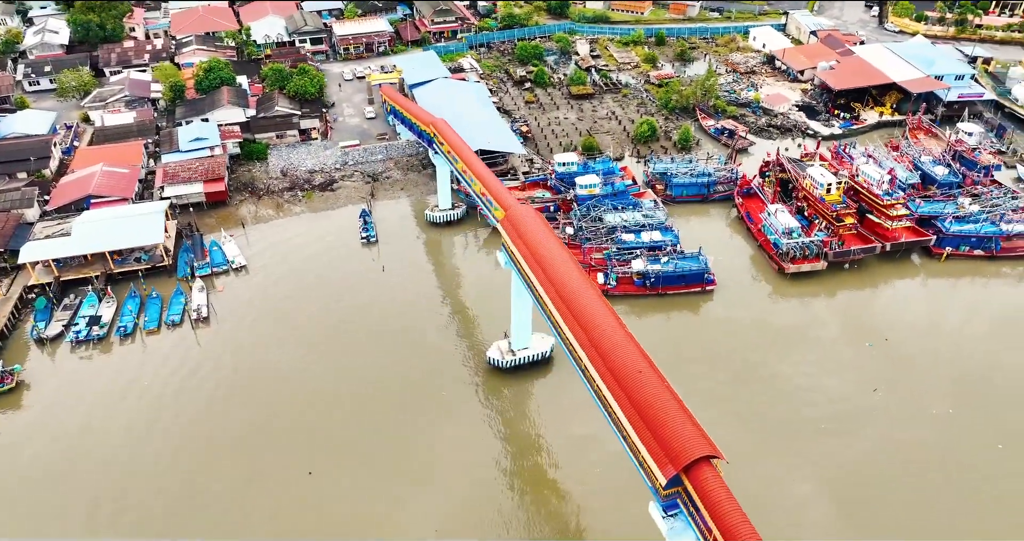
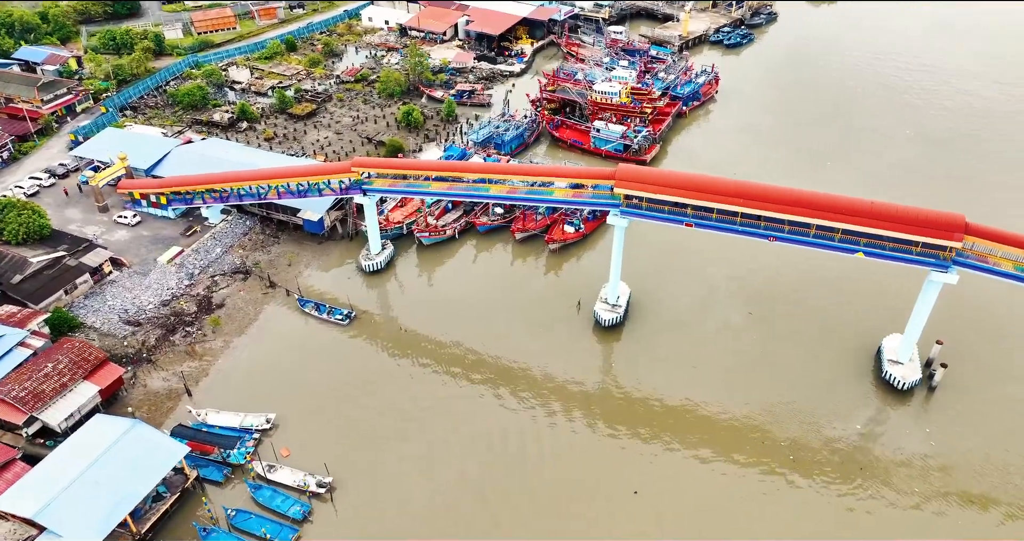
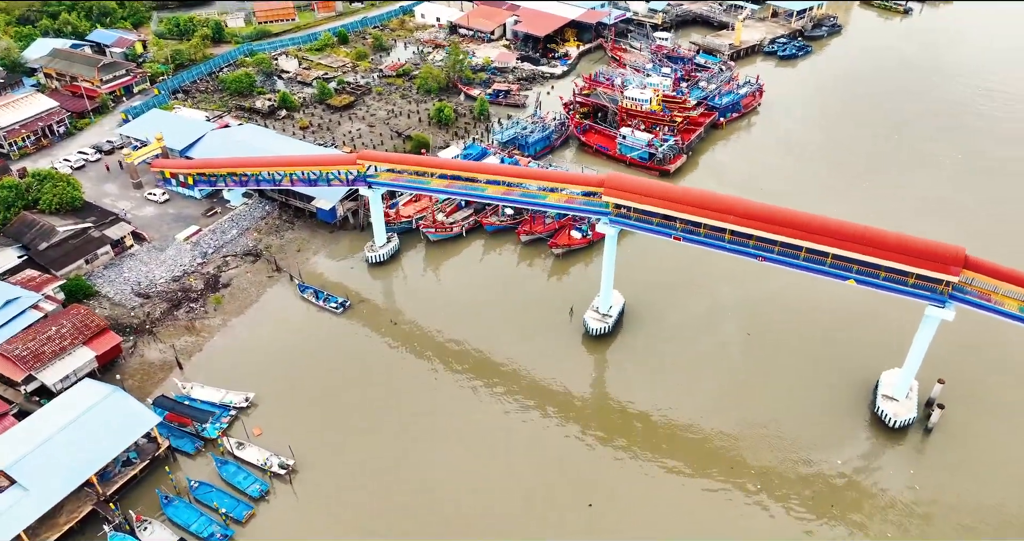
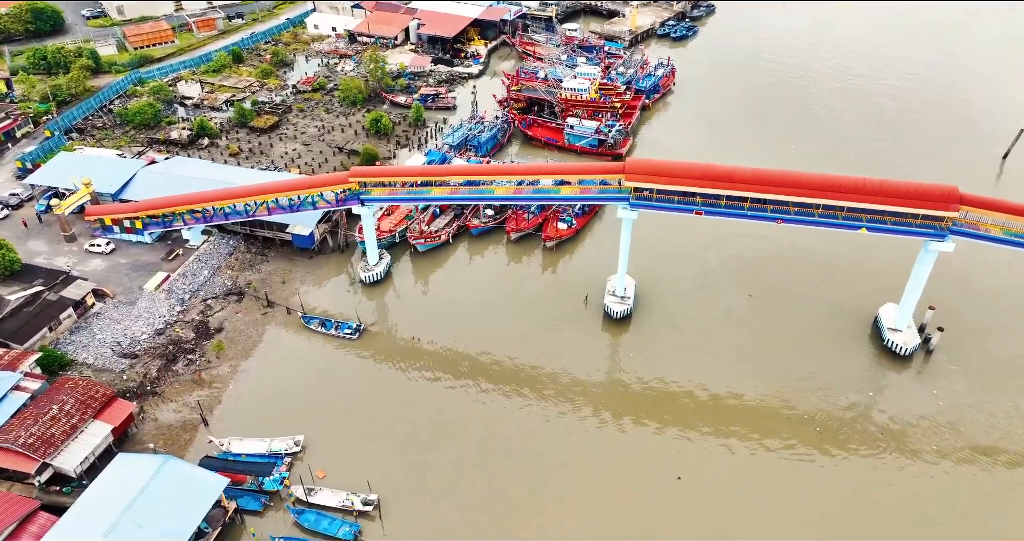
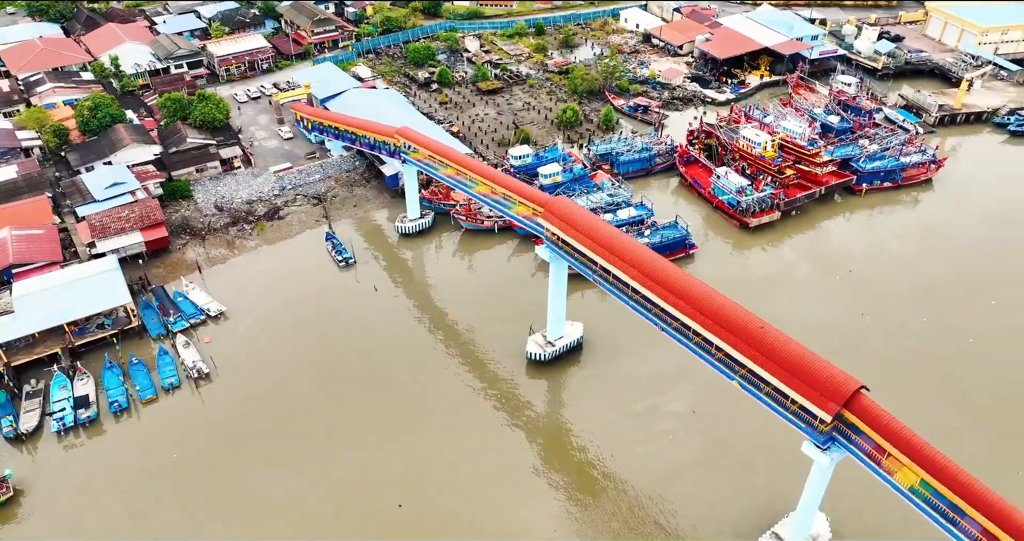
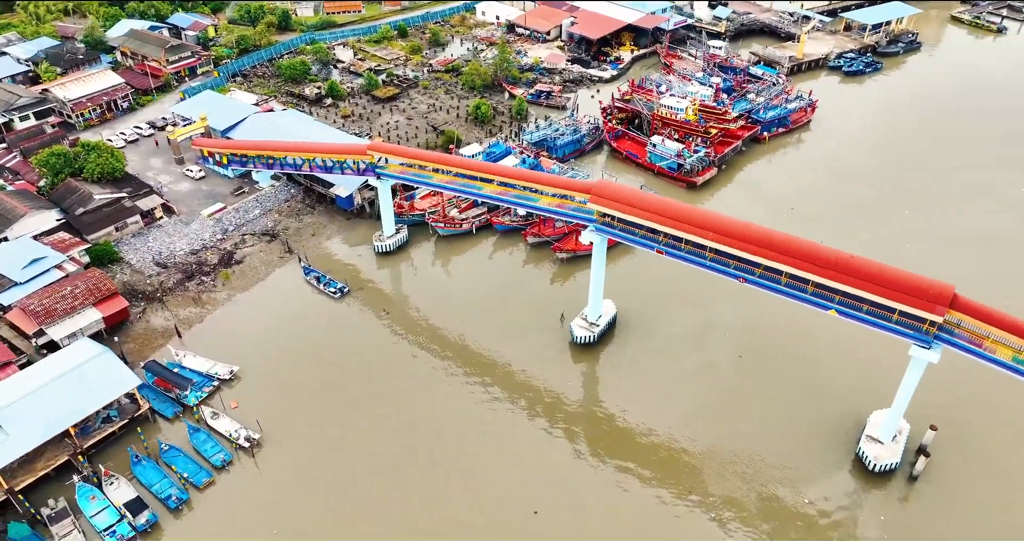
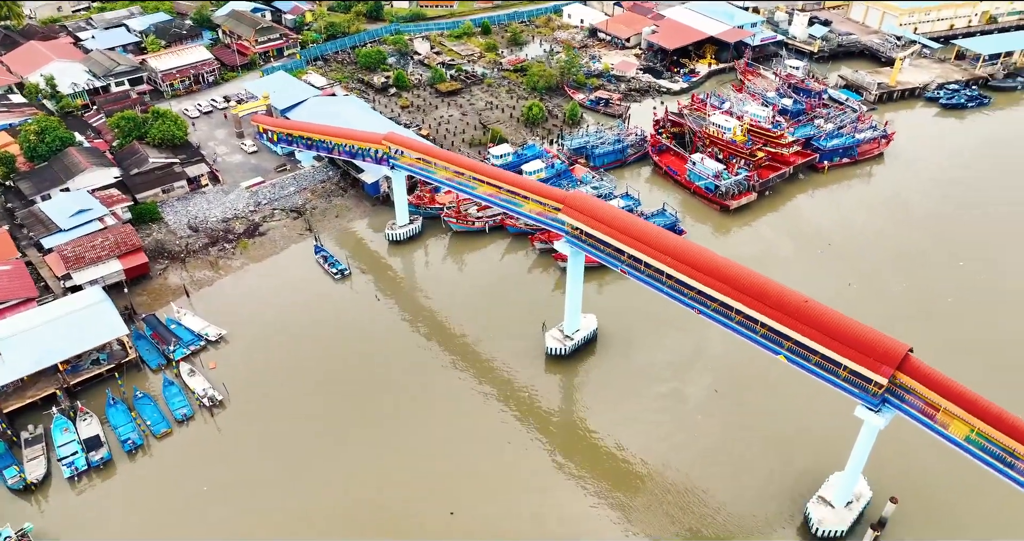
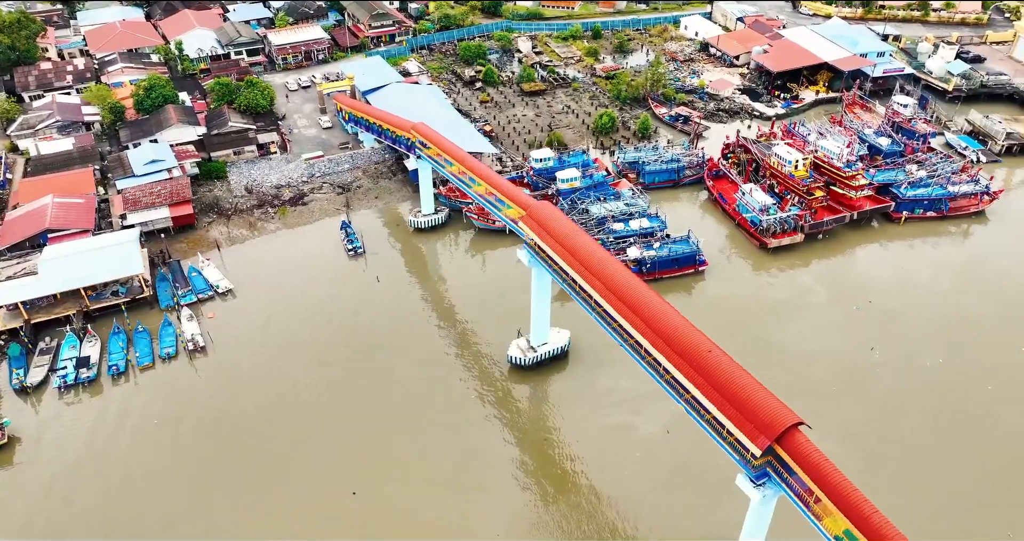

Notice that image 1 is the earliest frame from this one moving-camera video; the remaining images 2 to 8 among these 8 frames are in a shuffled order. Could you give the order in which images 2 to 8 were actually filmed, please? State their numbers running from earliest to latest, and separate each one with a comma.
8, 5, 7, 6, 3, 2, 4
